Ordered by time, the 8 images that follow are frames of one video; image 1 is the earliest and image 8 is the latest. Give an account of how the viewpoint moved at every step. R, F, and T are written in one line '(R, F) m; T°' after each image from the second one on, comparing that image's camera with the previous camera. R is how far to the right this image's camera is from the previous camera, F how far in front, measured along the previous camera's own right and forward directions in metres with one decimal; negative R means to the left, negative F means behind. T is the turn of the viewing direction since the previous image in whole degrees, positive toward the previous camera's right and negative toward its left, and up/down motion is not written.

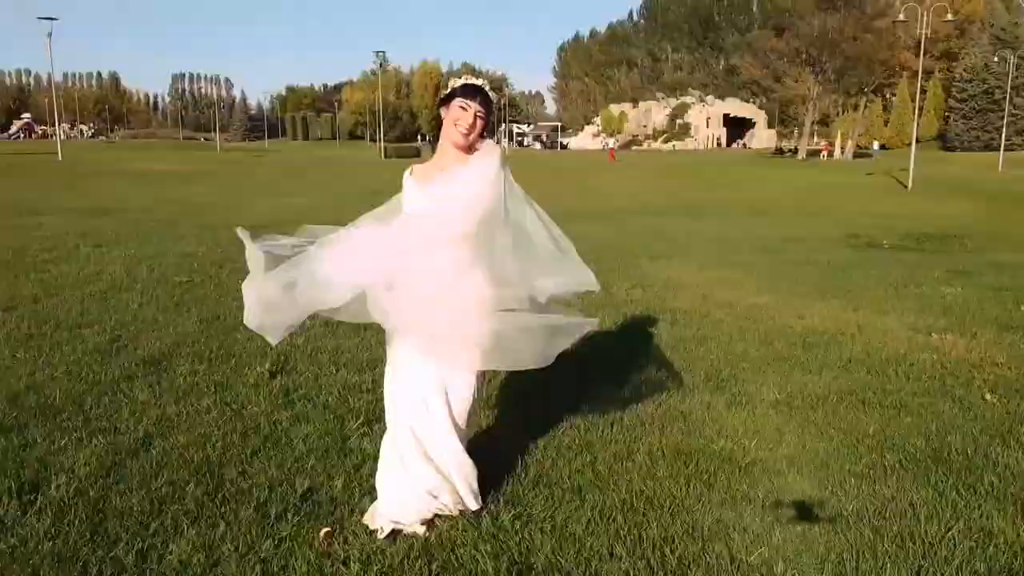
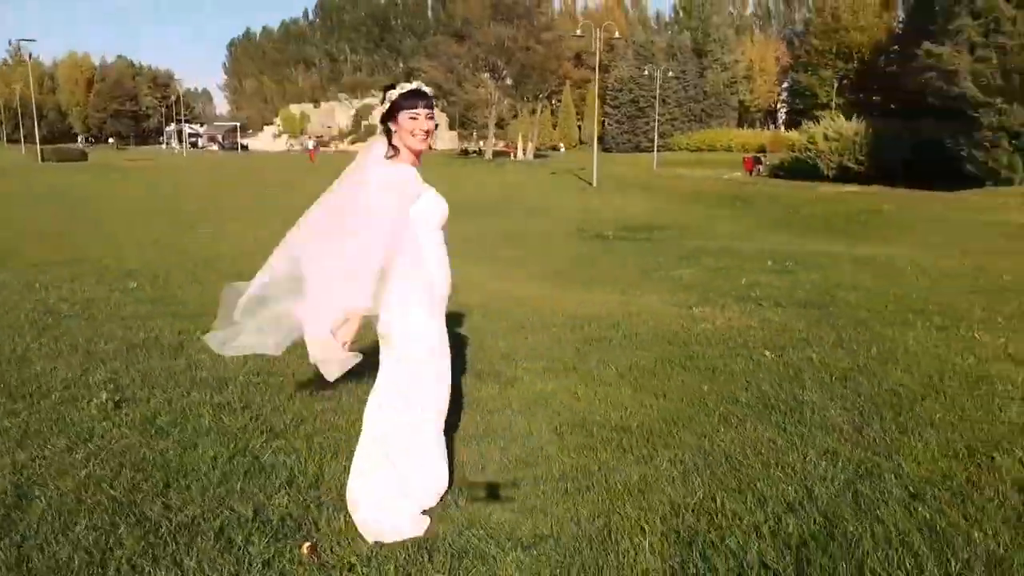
(-1.3, 0.0) m; +22°
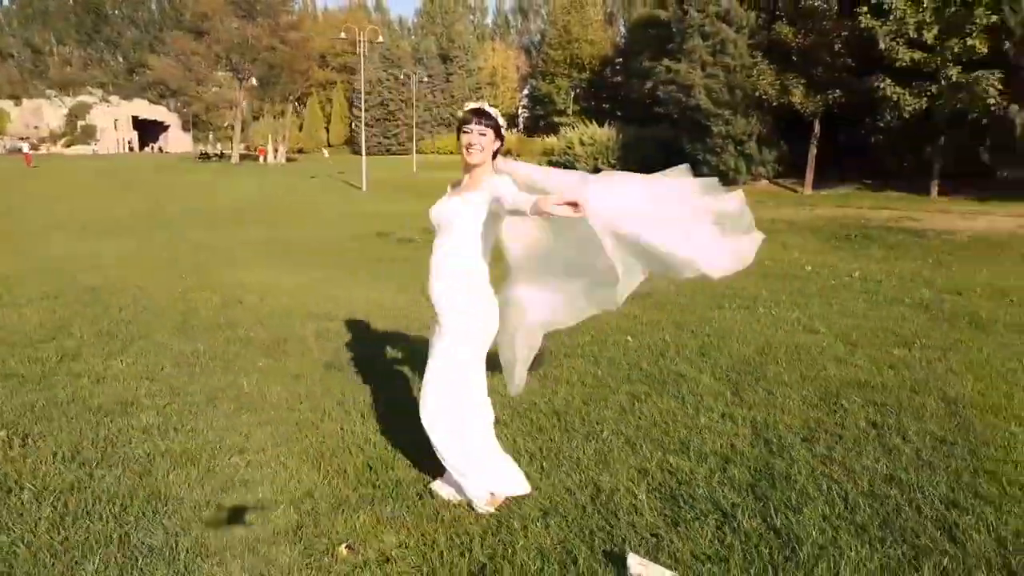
(-1.3, -0.2) m; +18°
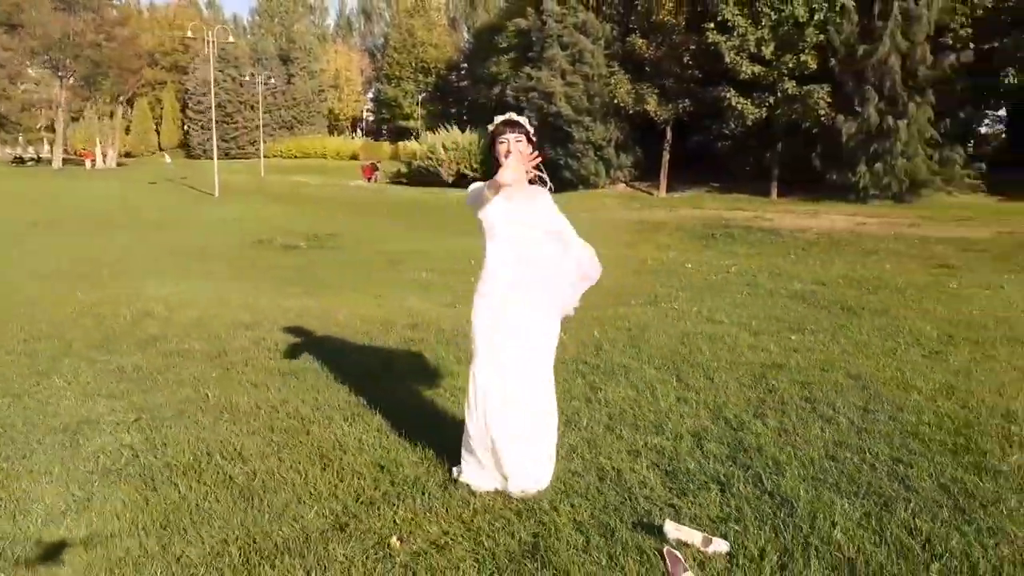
(-0.9, -0.2) m; +11°
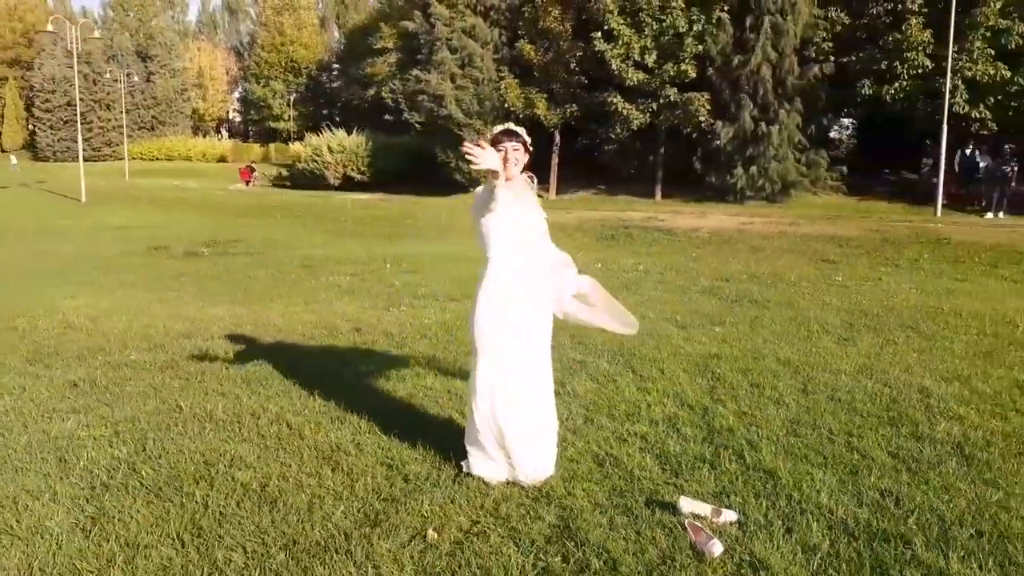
(-0.8, -0.2) m; +9°
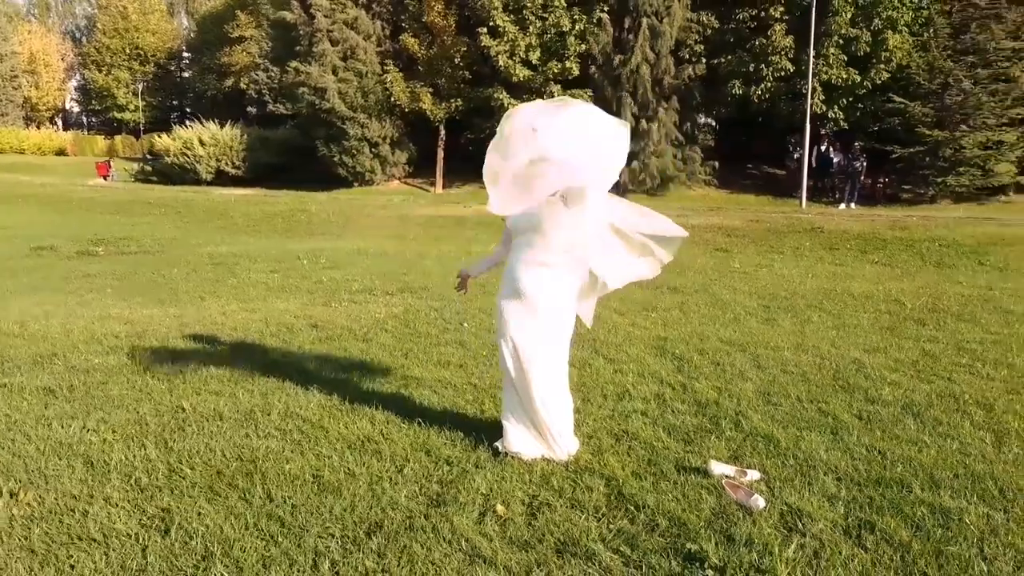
(-1.1, -0.2) m; +10°
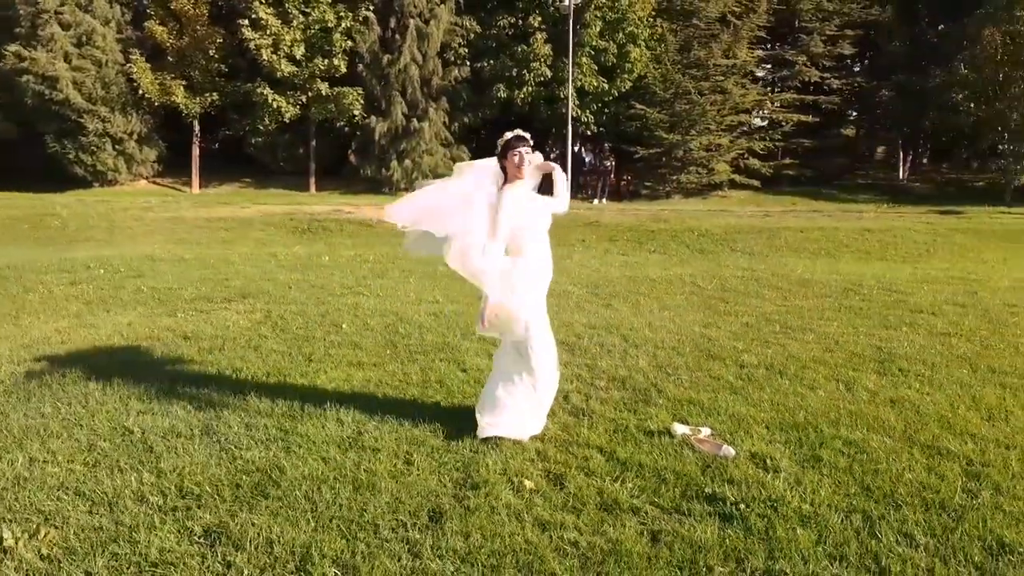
(-1.7, -0.2) m; +19°
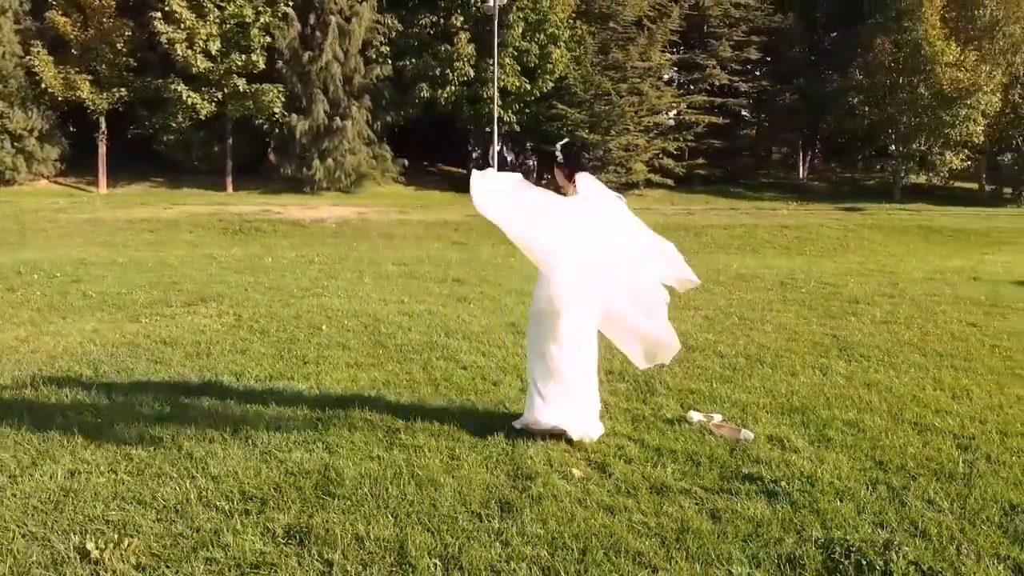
(-0.9, -0.1) m; +7°
